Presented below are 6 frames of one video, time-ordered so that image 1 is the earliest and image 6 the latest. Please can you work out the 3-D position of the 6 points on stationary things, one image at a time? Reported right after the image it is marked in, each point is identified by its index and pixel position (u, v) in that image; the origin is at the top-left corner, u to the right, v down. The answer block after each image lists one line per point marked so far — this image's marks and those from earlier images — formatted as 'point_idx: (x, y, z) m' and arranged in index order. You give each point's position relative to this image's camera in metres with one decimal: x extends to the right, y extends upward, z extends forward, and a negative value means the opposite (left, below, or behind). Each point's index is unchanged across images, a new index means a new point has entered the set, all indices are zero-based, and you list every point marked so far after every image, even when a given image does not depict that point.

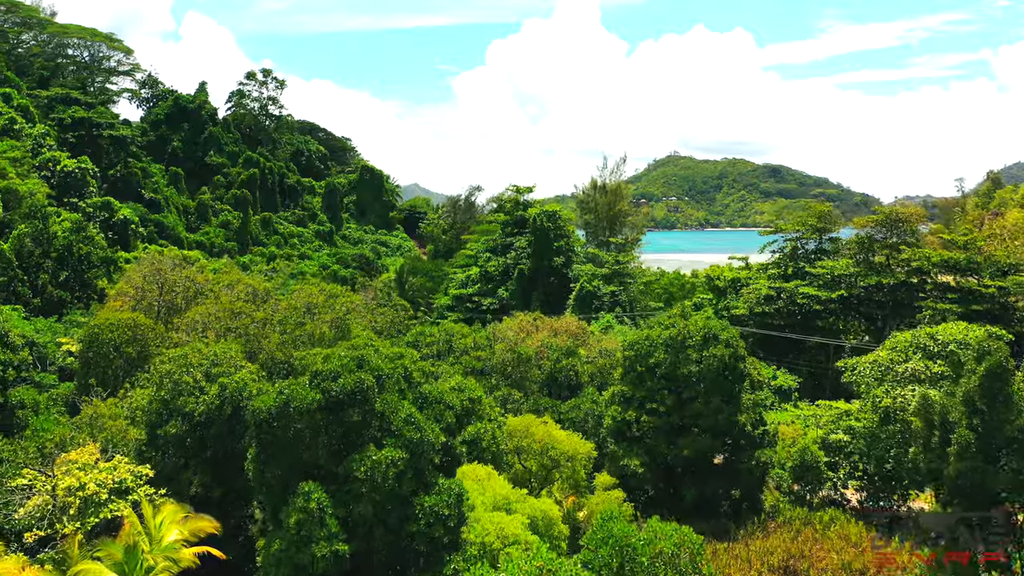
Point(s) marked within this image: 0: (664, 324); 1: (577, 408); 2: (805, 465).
0: (+4.6, -1.1, +19.1) m
1: (+2.0, -3.8, +19.8) m
2: (+8.4, -5.0, +17.9) m
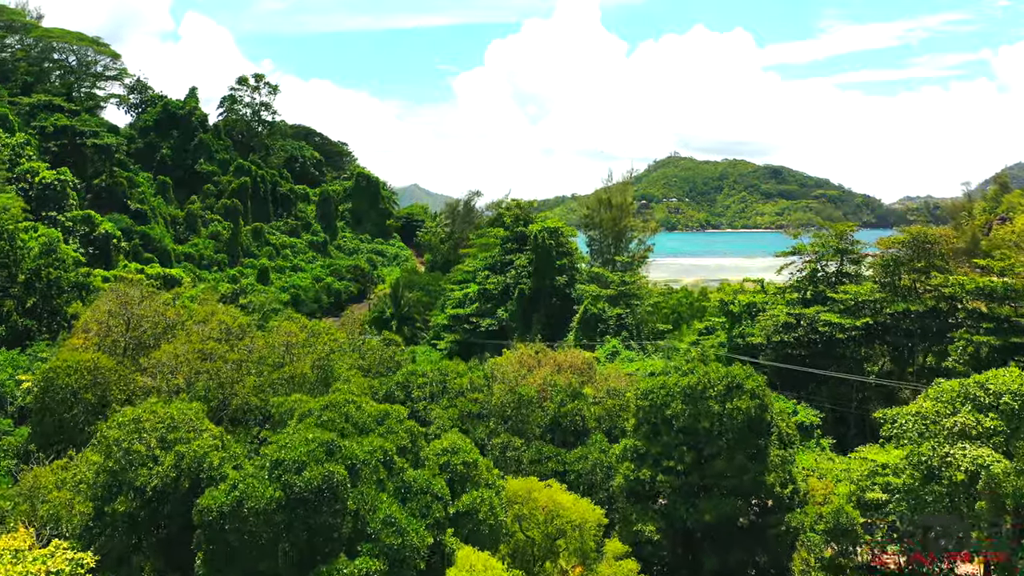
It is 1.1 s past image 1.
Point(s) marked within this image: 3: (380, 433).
0: (+4.6, -2.3, +17.2) m
1: (+2.0, -4.9, +17.9) m
2: (+8.4, -6.1, +16.0) m
3: (-2.9, -3.2, +13.9) m
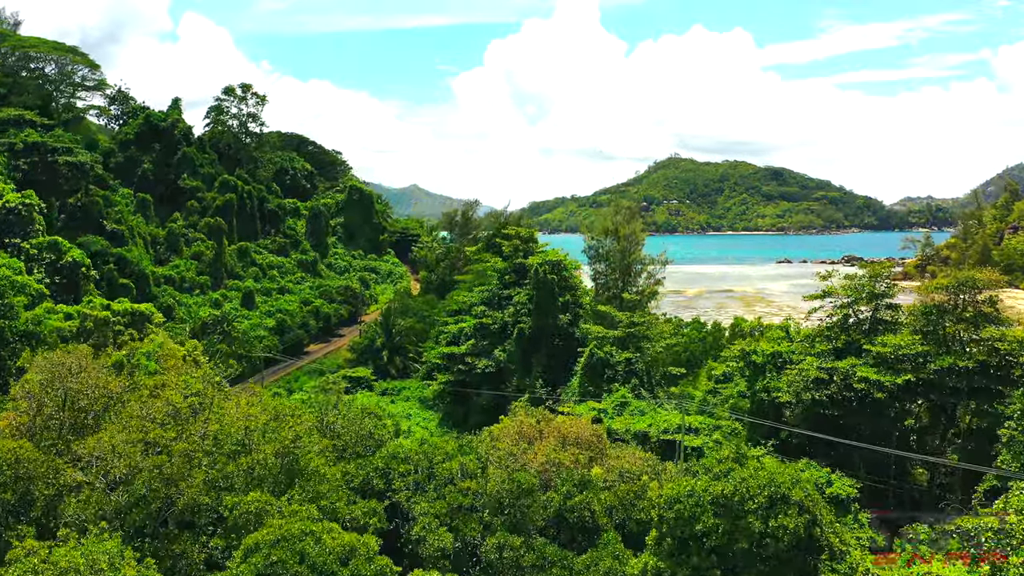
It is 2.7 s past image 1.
0: (+4.6, -4.2, +14.5) m
1: (+2.0, -6.8, +15.1) m
2: (+8.3, -8.1, +13.2) m
3: (-3.0, -5.2, +11.1) m
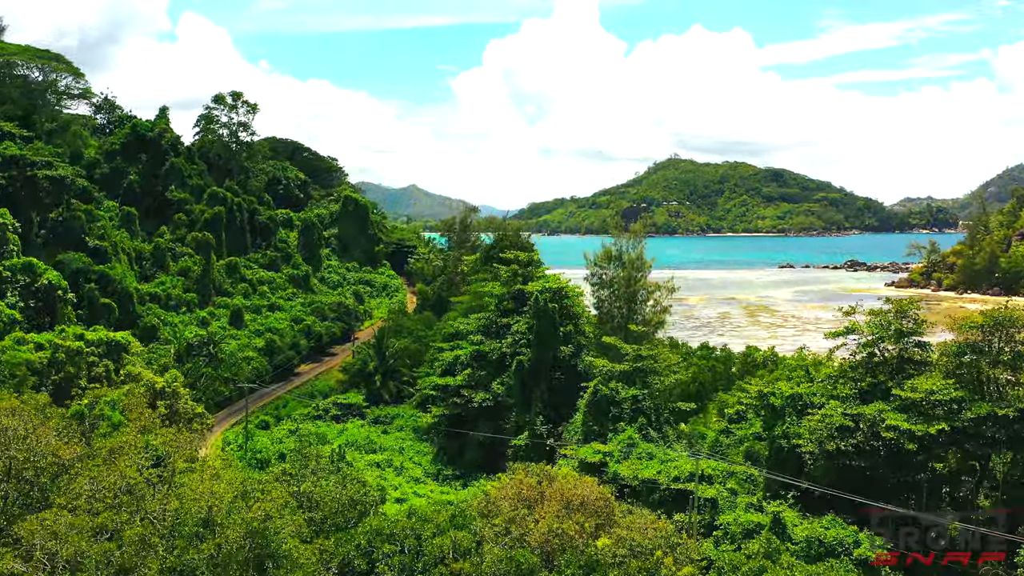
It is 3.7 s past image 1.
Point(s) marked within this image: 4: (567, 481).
0: (+4.5, -5.5, +12.6) m
1: (+1.9, -8.2, +13.2) m
2: (+8.3, -9.4, +11.4) m
3: (-3.0, -6.5, +9.3) m
4: (+1.7, -5.7, +18.9) m
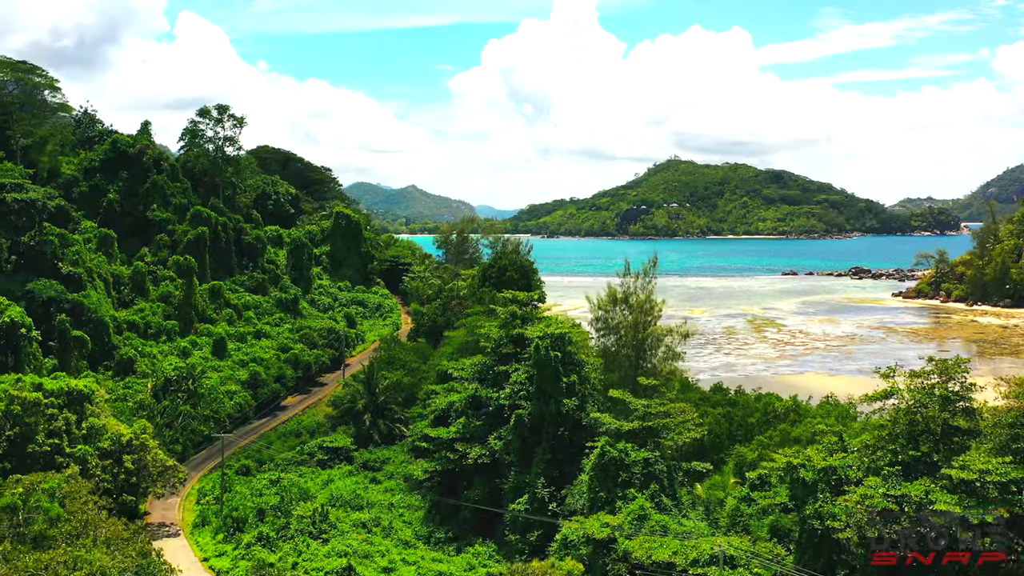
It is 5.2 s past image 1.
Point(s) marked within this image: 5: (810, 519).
0: (+4.5, -7.5, +10.1) m
1: (+1.9, -10.1, +10.7) m
2: (+8.2, -11.4, +8.8) m
3: (-3.1, -8.5, +6.7) m
4: (+1.6, -7.7, +16.4) m
5: (+9.7, -7.4, +20.3) m
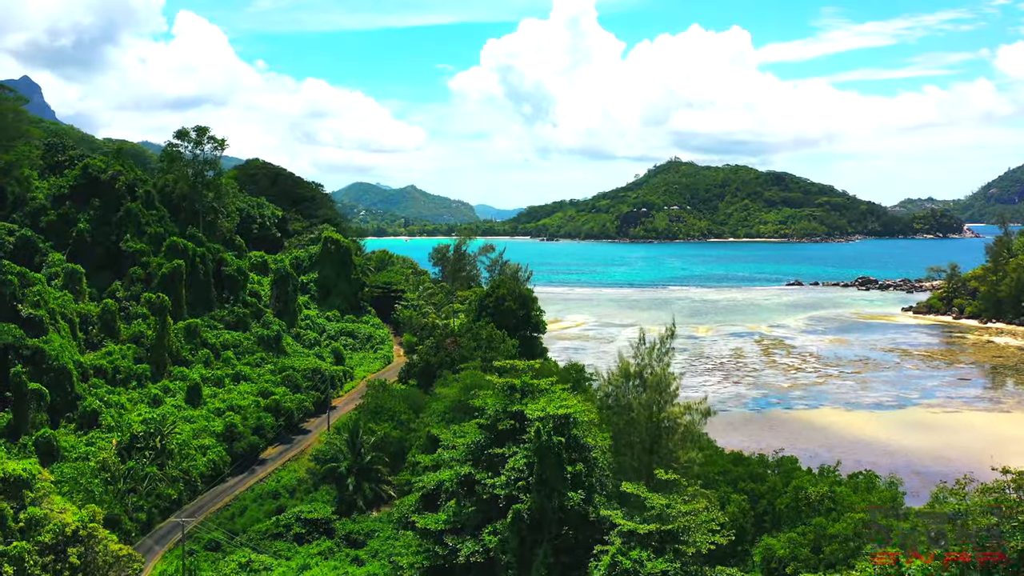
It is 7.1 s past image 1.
0: (+4.4, -10.3, +6.8) m
1: (+1.8, -12.9, +7.4) m
2: (+8.1, -14.2, +5.5) m
3: (-3.2, -11.3, +3.4) m
4: (+1.5, -10.5, +13.0) m
5: (+9.6, -10.2, +17.0) m
